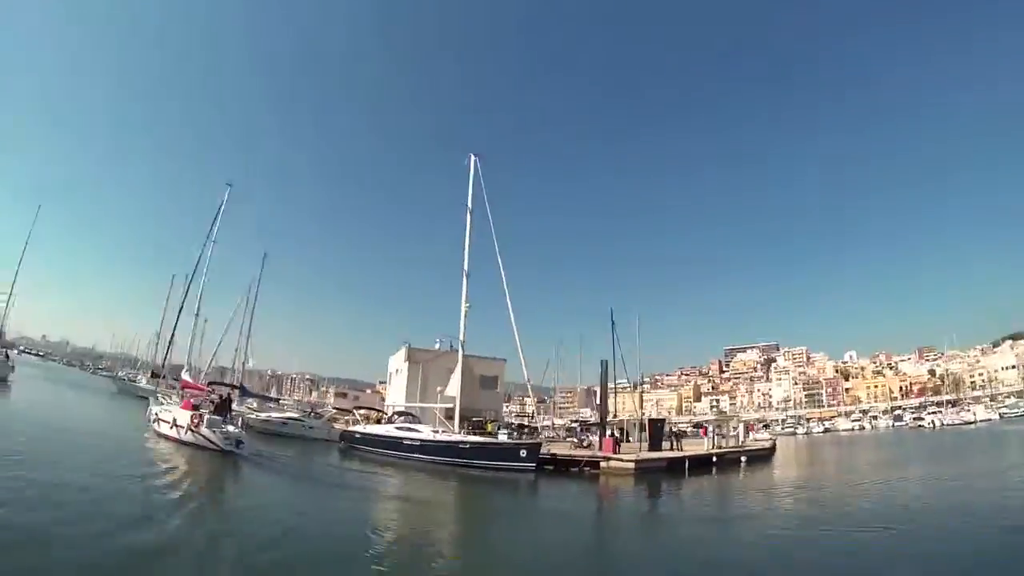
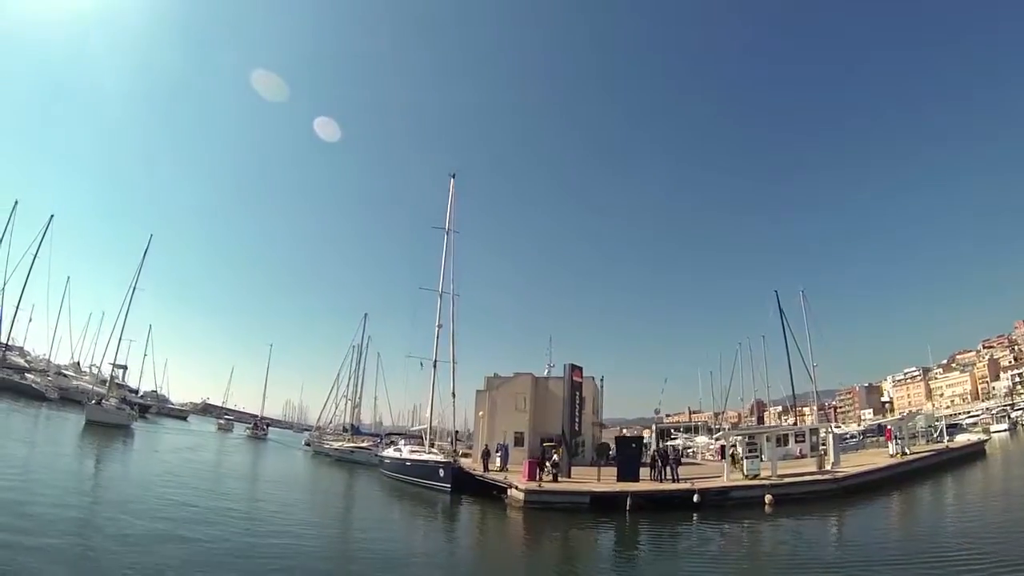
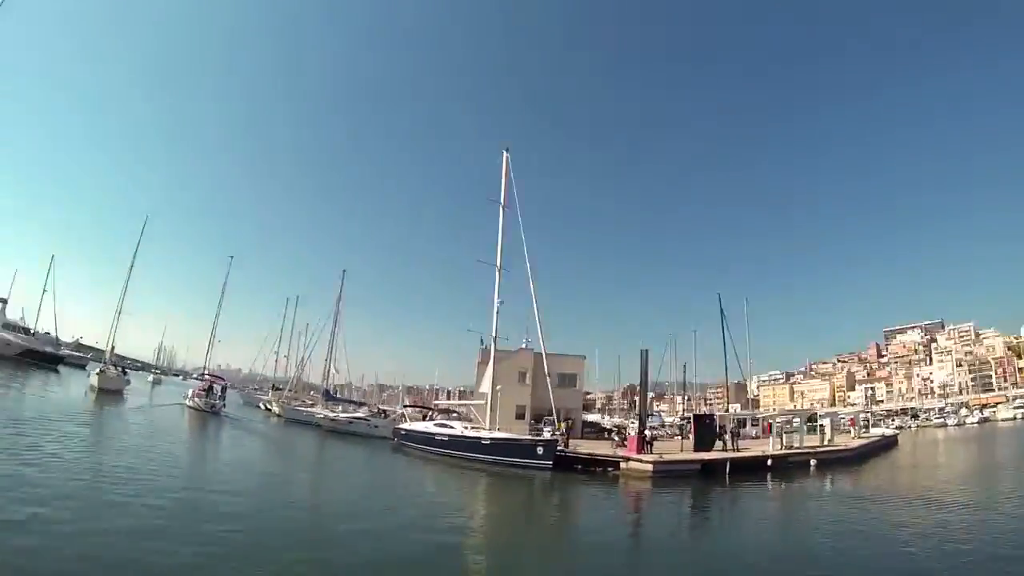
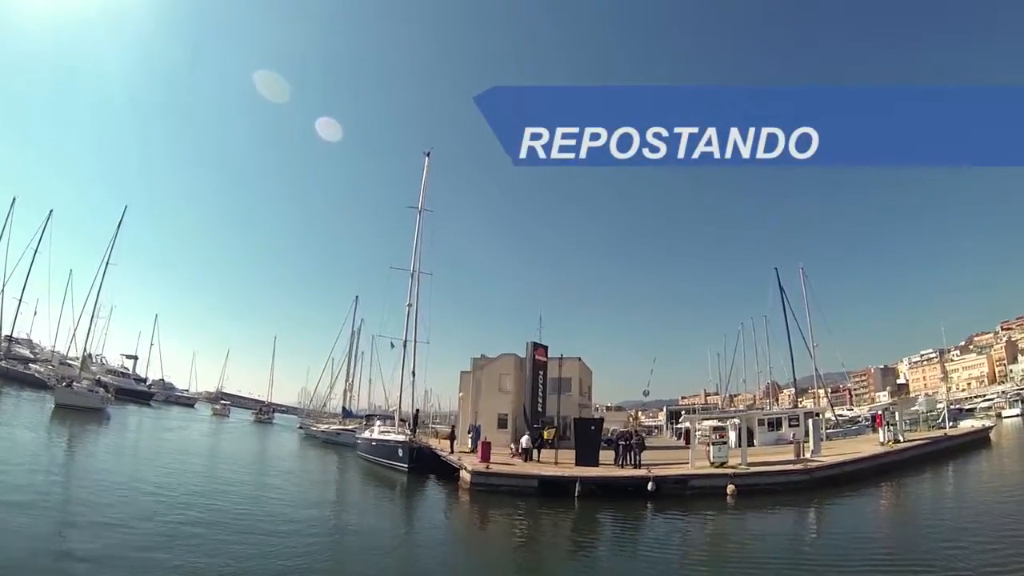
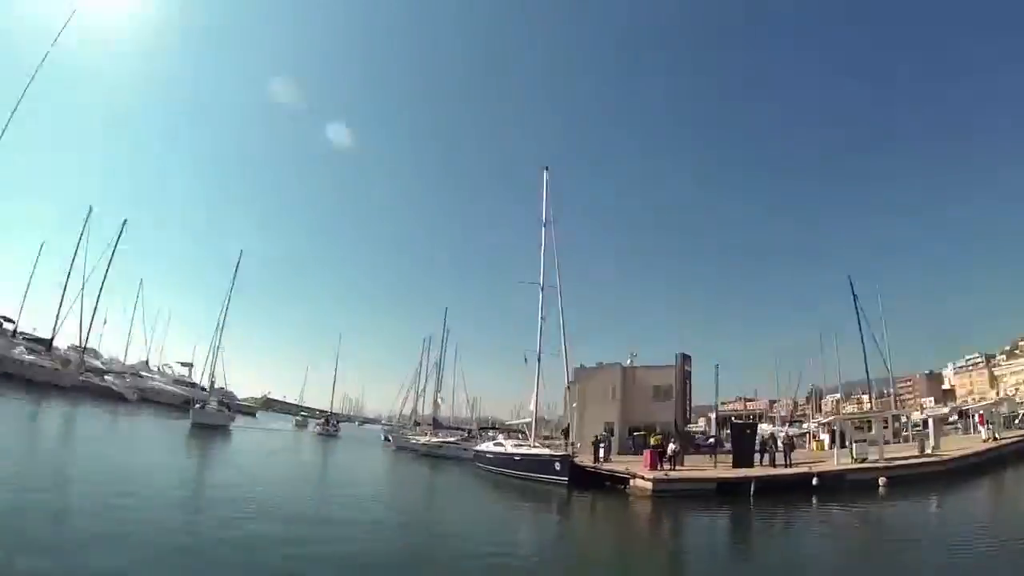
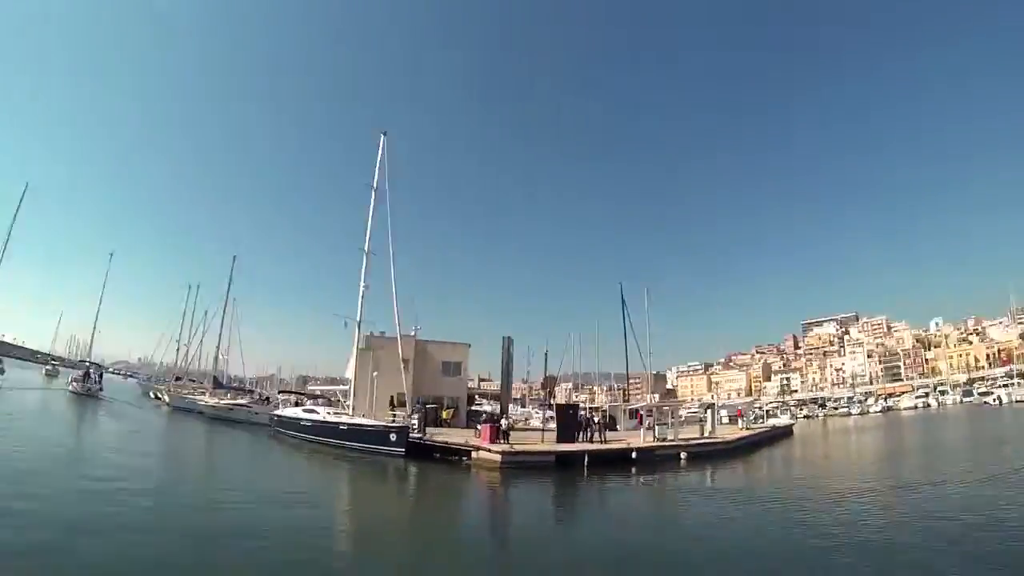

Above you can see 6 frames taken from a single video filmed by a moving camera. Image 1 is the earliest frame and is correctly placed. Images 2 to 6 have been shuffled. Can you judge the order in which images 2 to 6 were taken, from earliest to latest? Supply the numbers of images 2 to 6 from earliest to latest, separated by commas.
3, 6, 5, 2, 4
